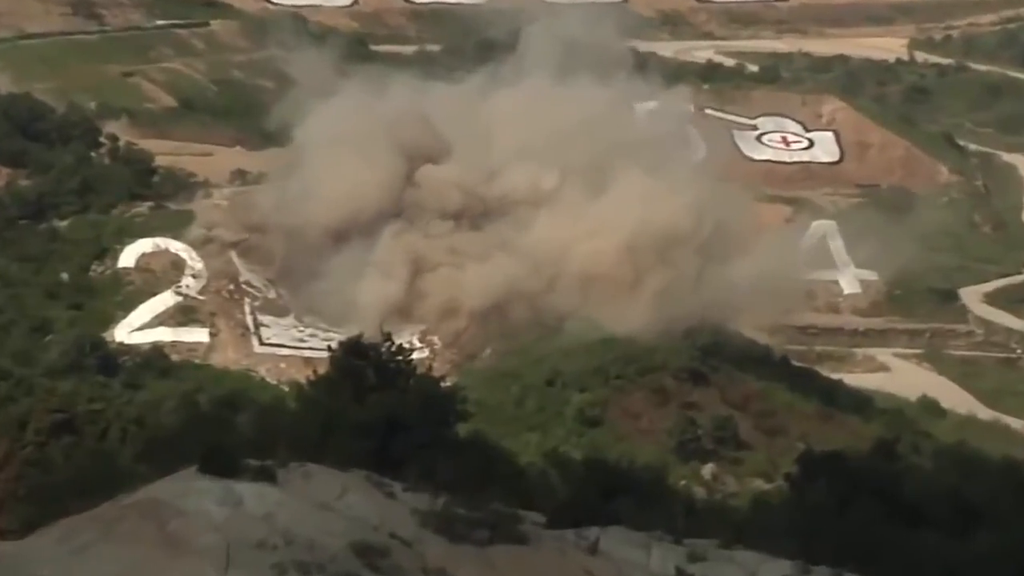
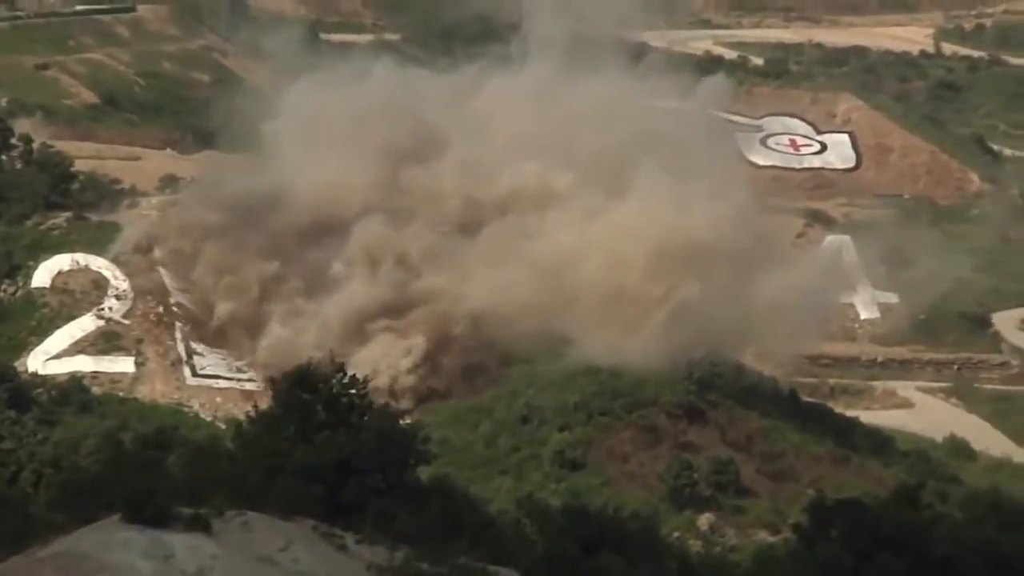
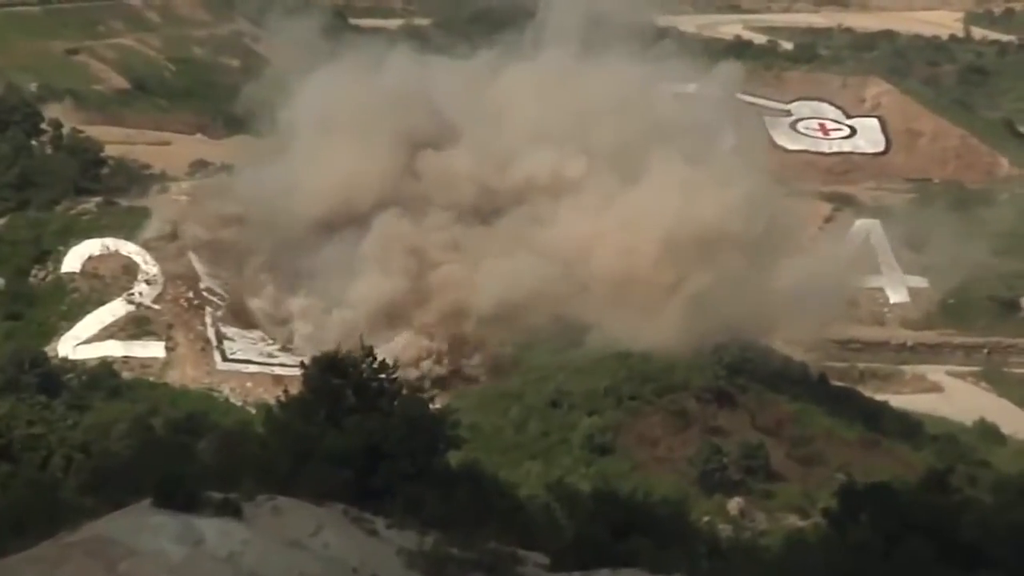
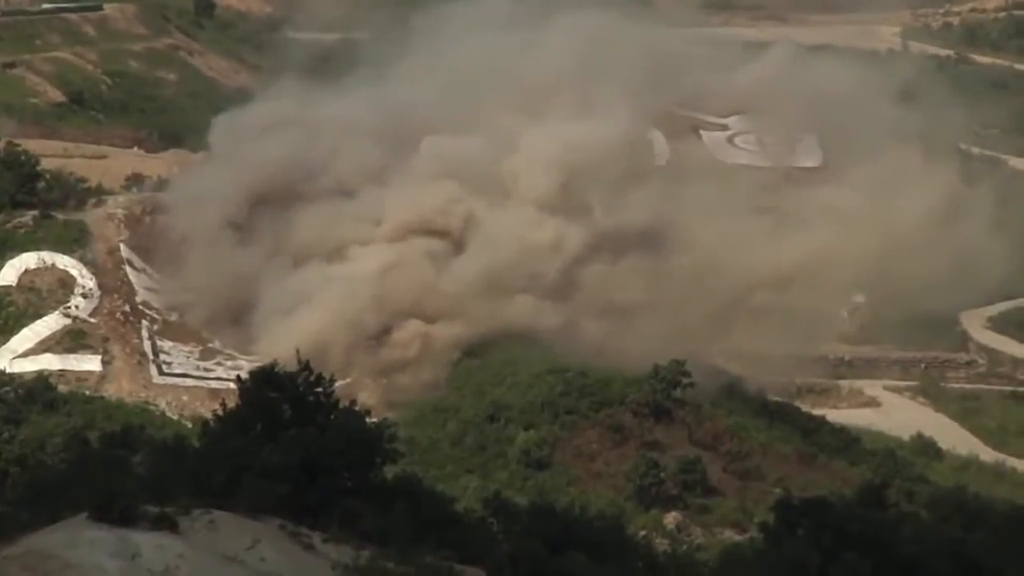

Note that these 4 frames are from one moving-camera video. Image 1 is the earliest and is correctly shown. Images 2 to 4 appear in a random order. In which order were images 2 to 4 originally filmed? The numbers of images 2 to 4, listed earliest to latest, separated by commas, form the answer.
3, 2, 4
